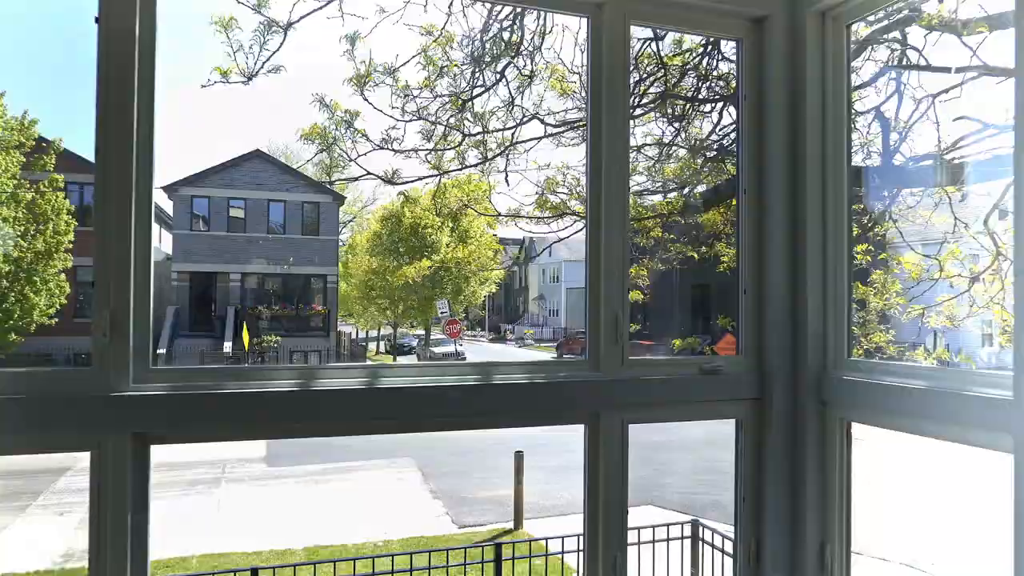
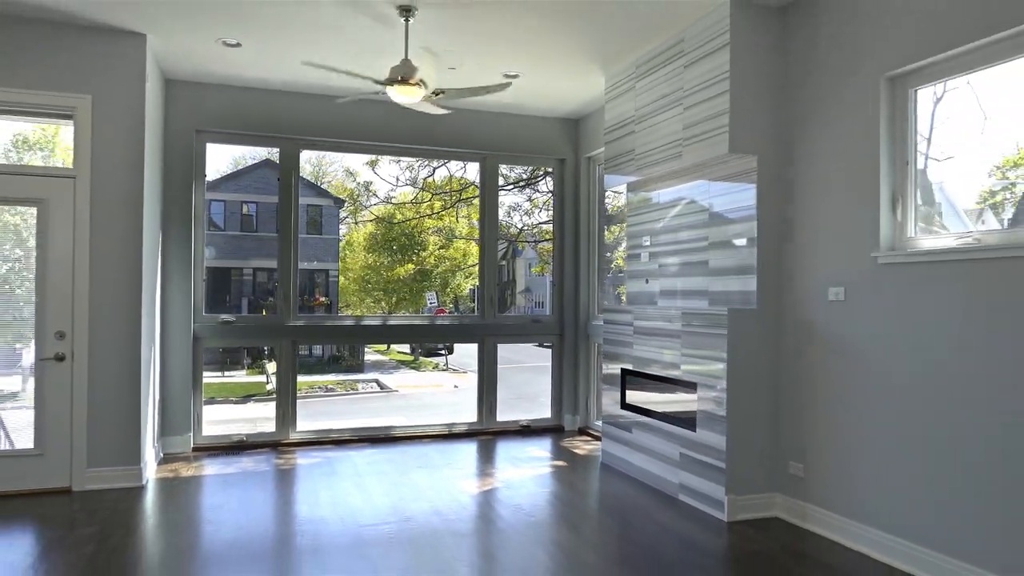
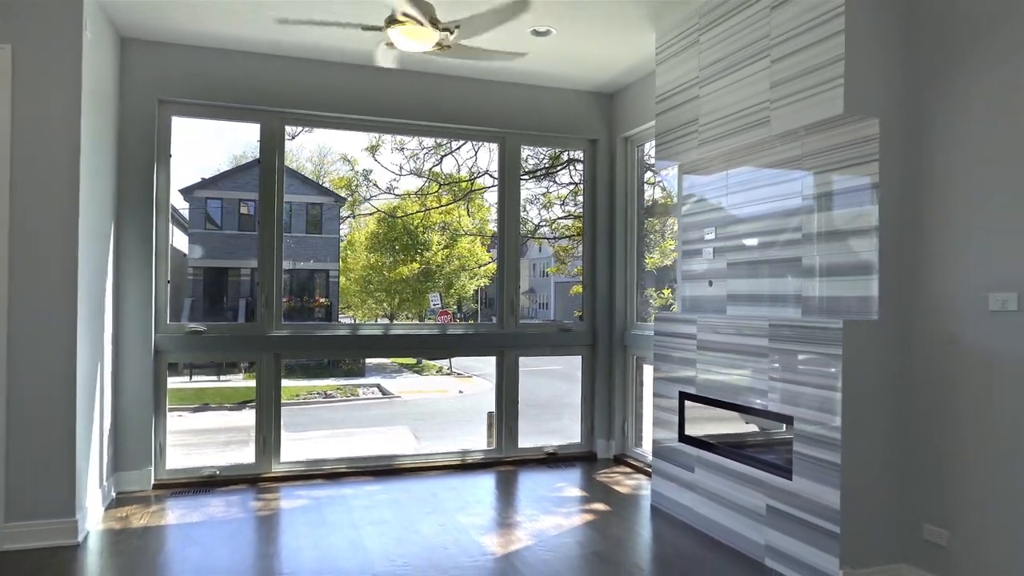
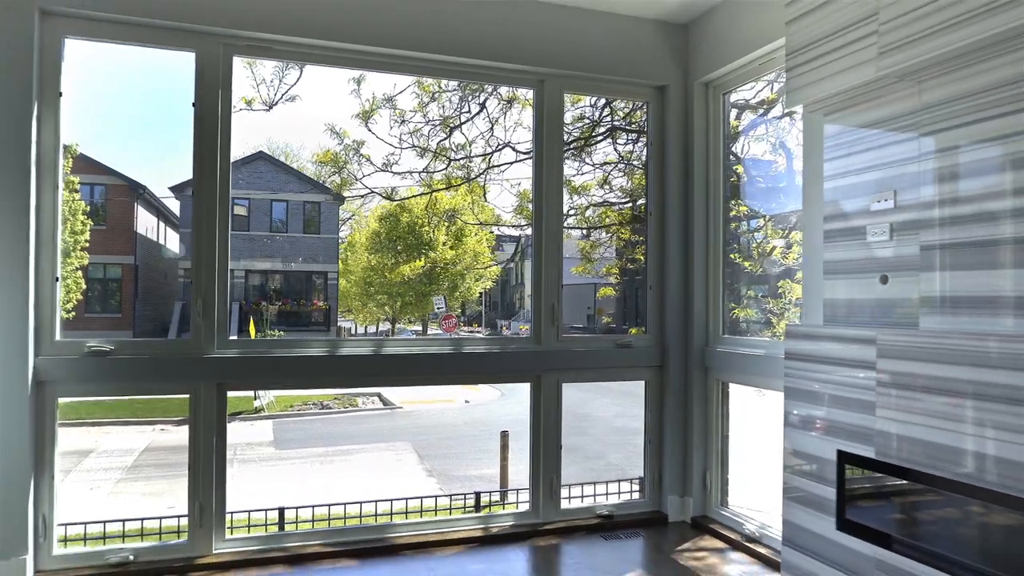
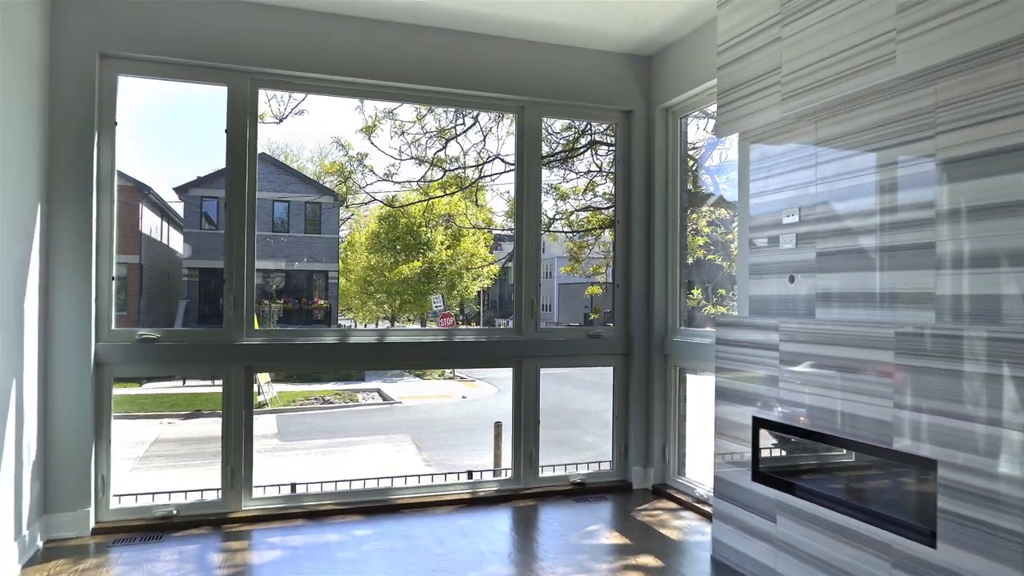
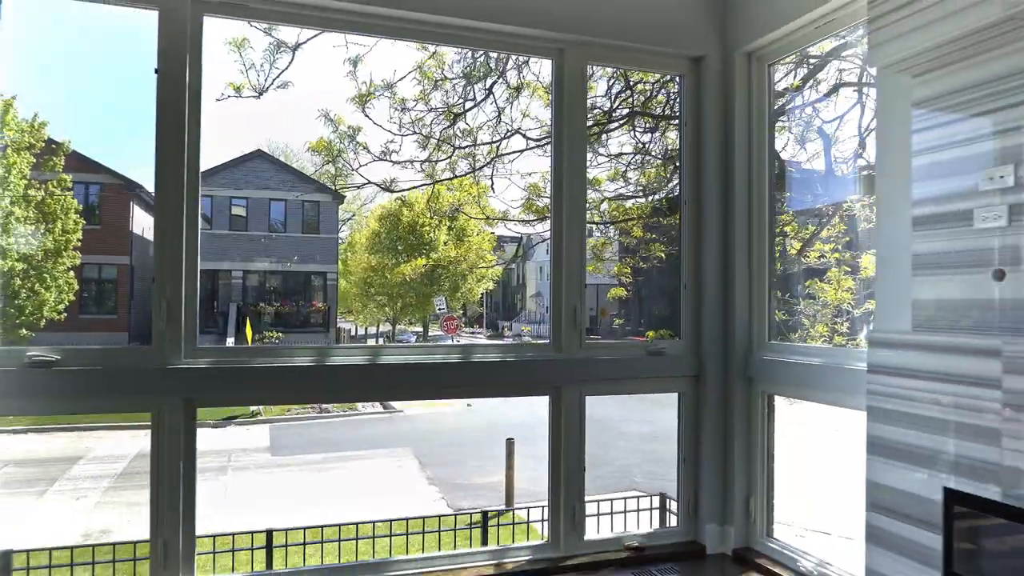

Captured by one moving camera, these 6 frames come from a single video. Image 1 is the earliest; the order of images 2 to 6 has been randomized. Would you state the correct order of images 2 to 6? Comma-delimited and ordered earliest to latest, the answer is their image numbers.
6, 4, 5, 3, 2
